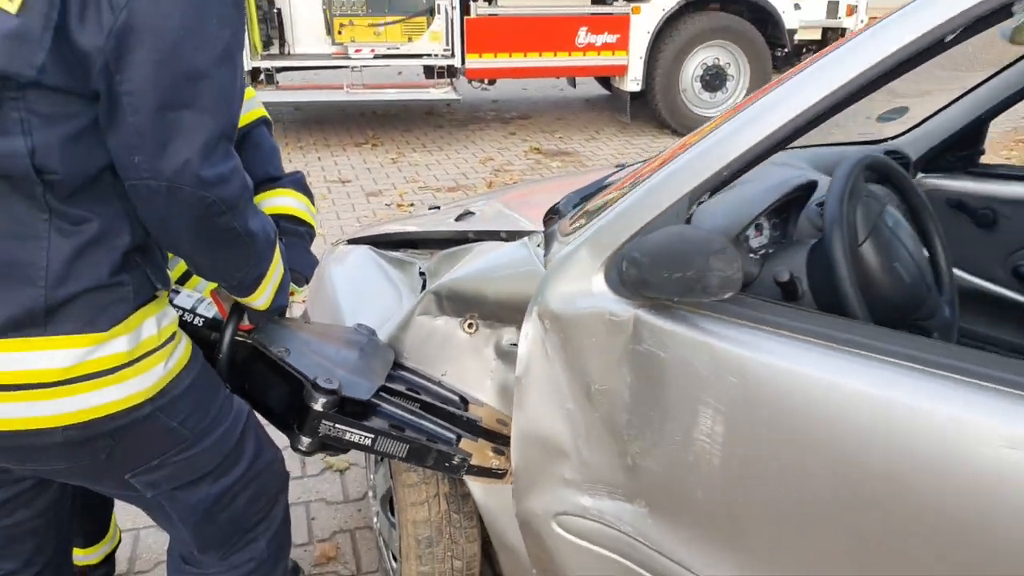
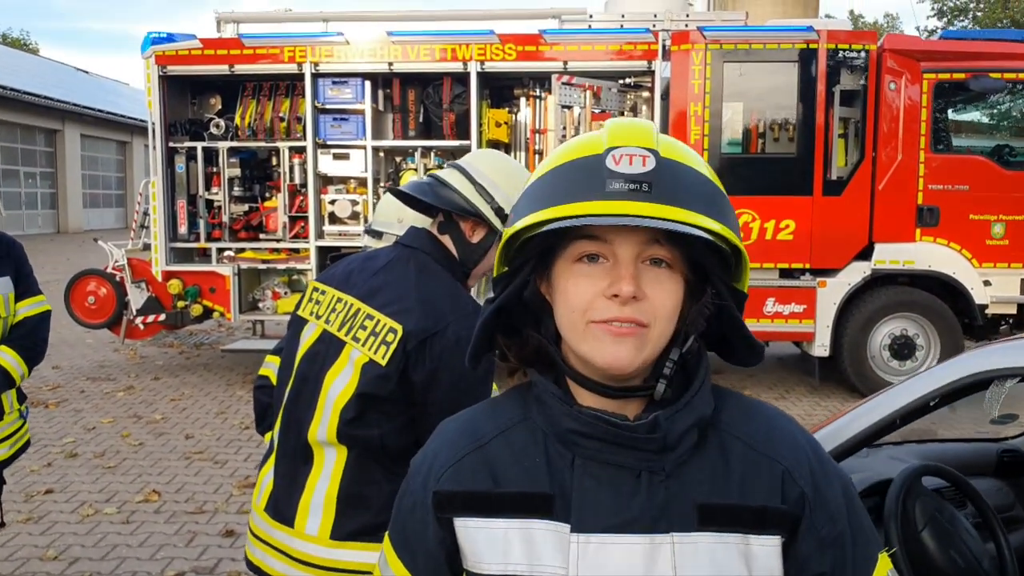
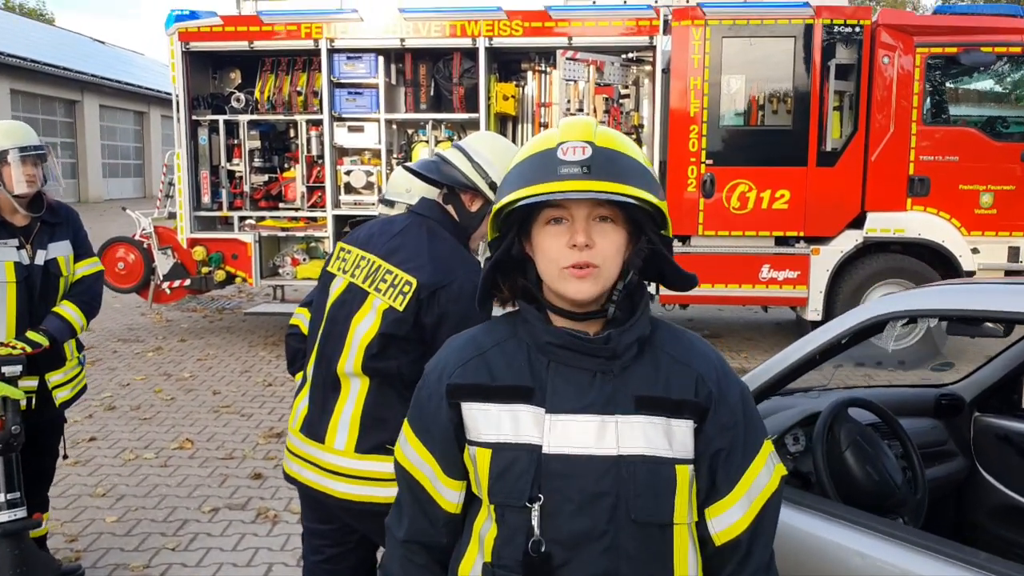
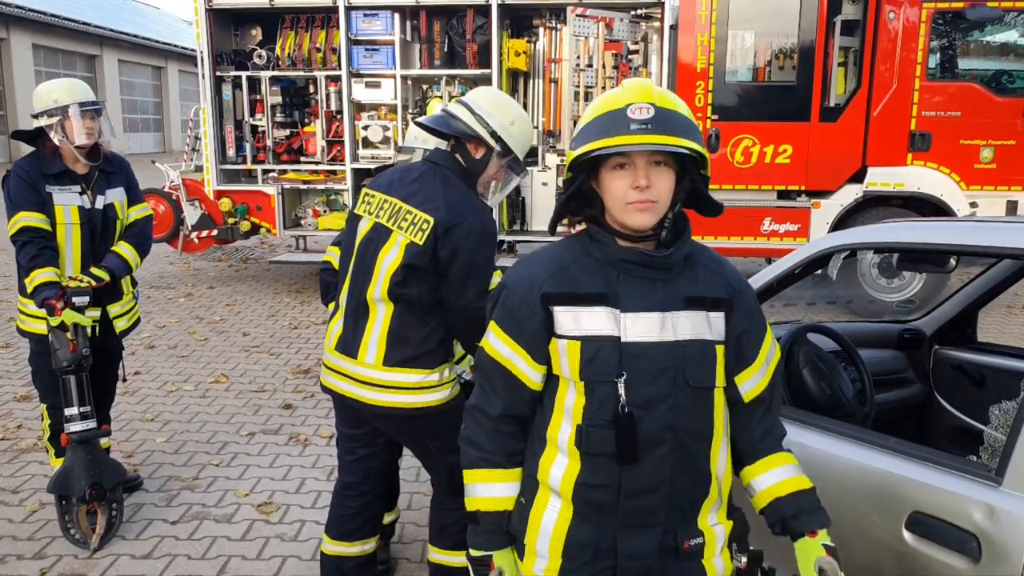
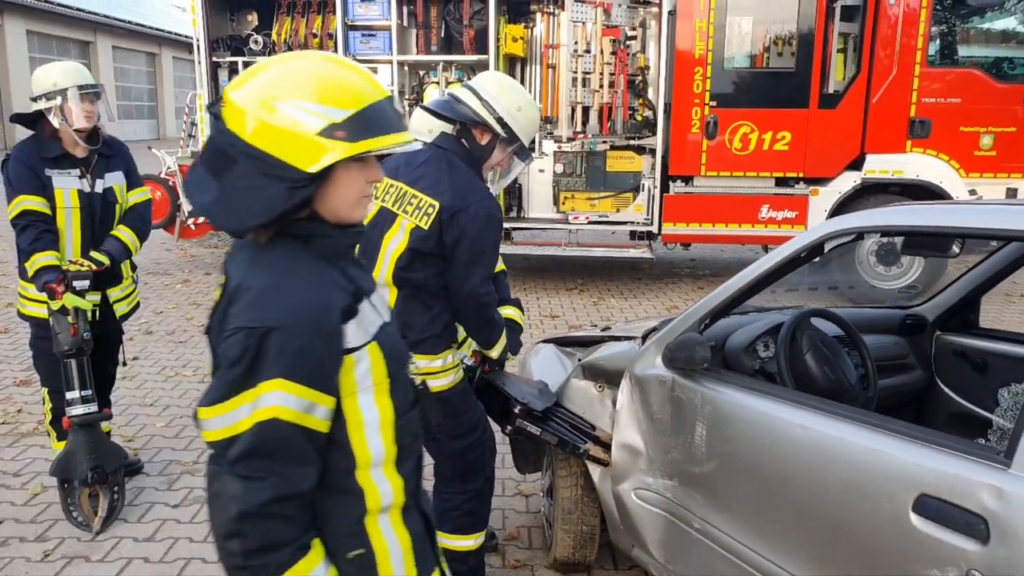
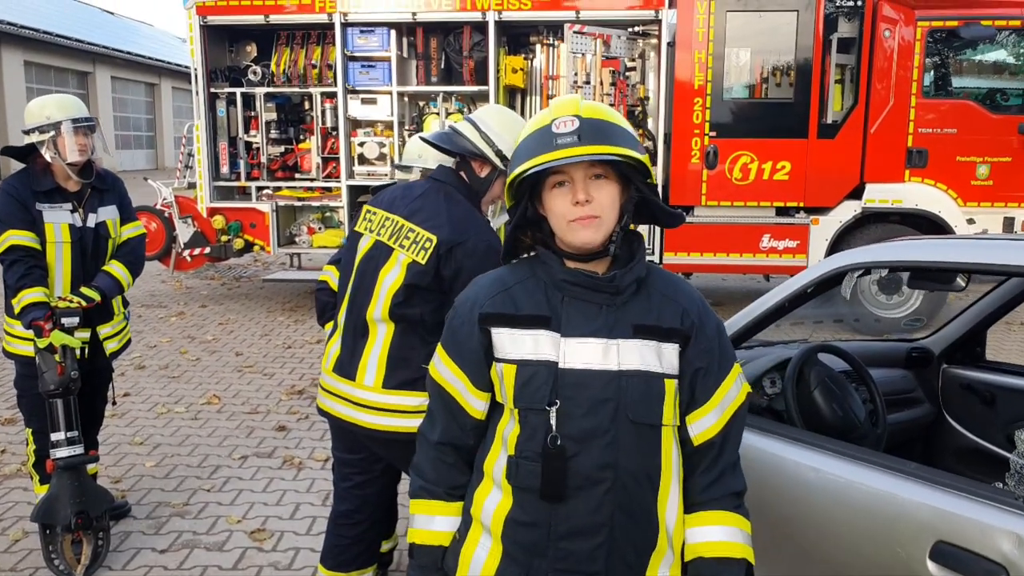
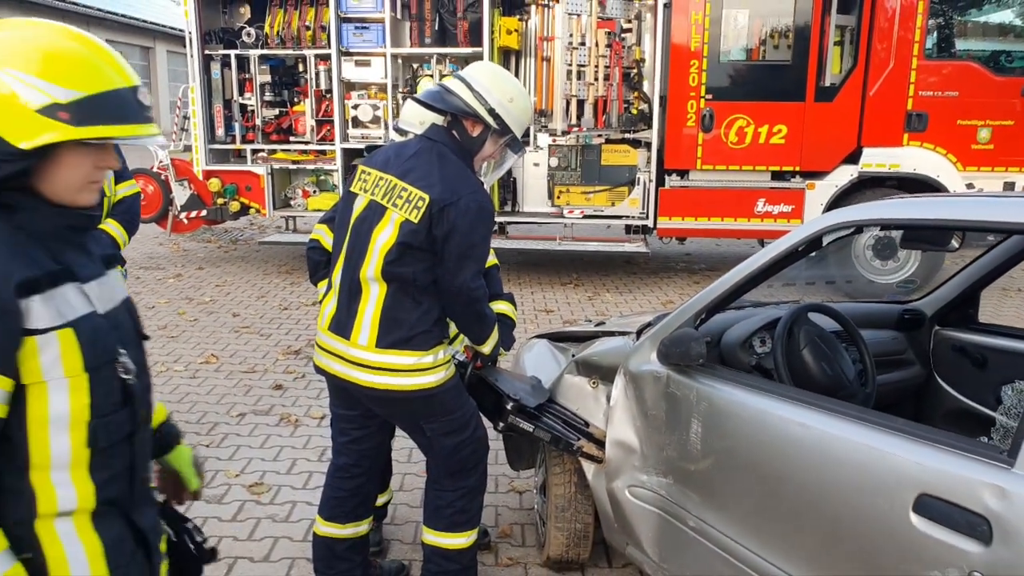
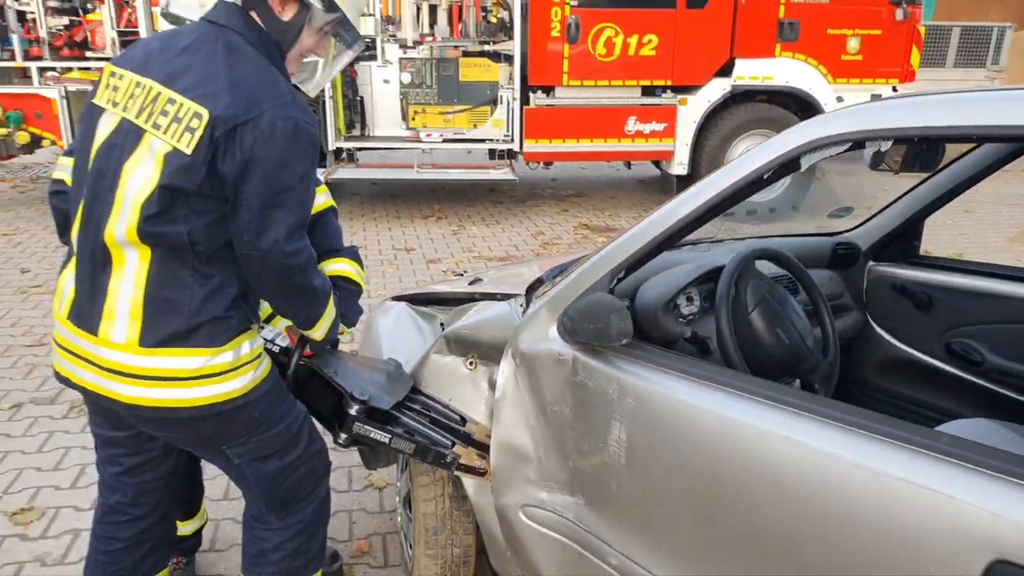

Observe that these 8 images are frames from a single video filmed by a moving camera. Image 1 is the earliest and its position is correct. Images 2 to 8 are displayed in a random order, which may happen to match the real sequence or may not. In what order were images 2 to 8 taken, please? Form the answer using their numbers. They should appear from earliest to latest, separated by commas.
8, 7, 5, 4, 6, 3, 2
